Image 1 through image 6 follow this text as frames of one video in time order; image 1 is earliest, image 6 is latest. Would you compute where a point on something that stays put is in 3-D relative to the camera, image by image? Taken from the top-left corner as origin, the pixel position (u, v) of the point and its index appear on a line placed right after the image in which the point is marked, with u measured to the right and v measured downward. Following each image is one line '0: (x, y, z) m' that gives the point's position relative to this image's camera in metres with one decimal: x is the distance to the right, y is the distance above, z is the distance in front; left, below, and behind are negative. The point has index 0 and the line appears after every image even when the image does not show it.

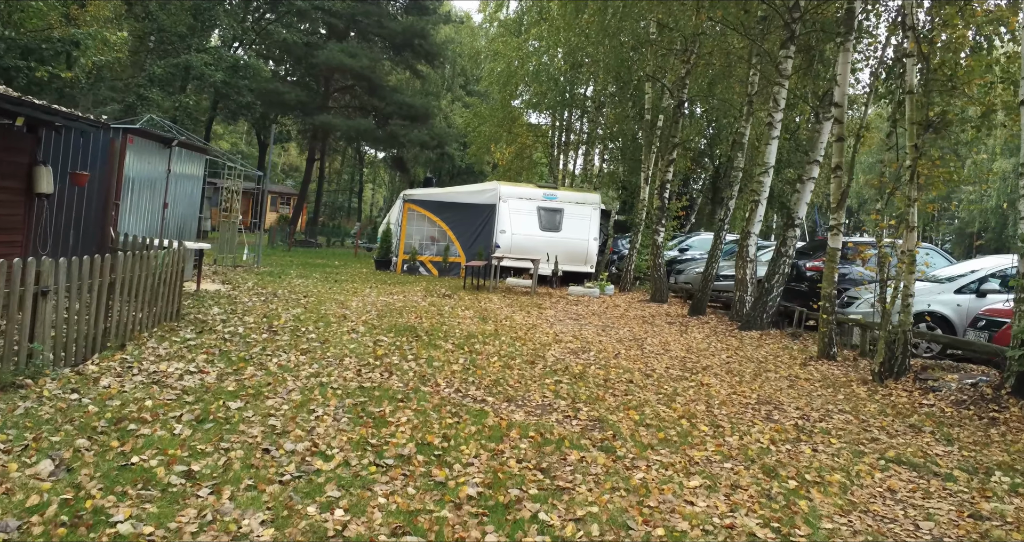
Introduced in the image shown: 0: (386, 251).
0: (-3.0, +0.5, +18.1) m
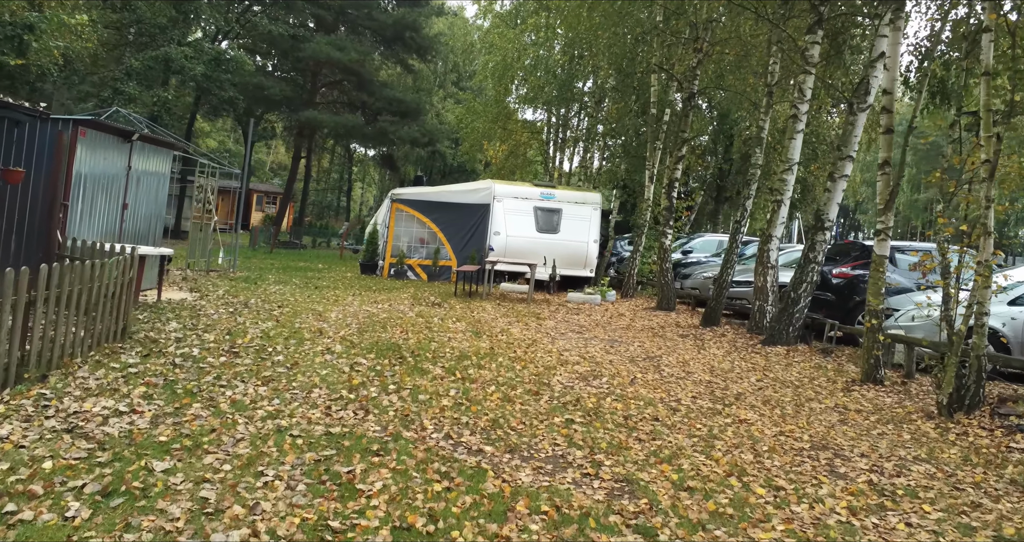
0: (-3.1, +0.4, +17.1) m
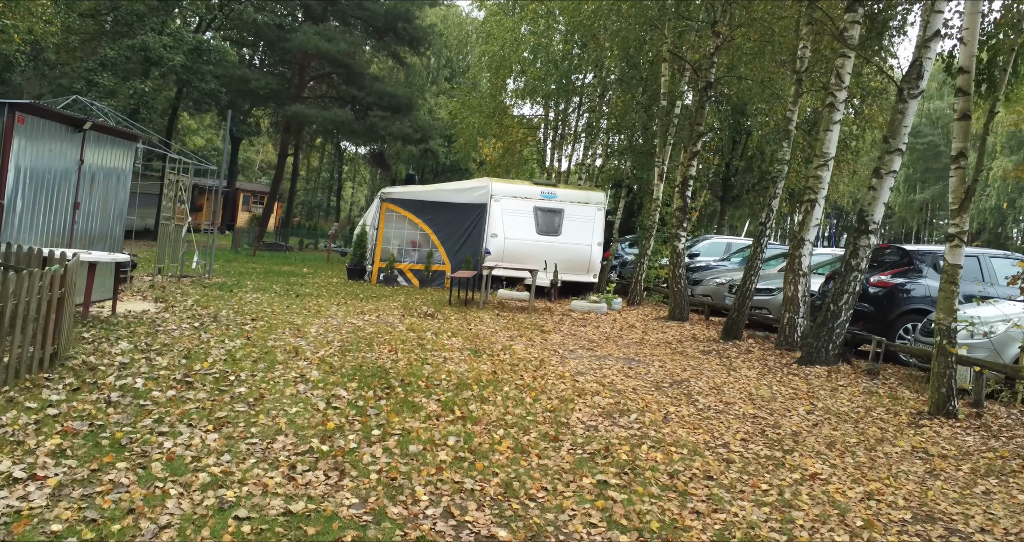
0: (-3.2, +0.3, +16.0) m
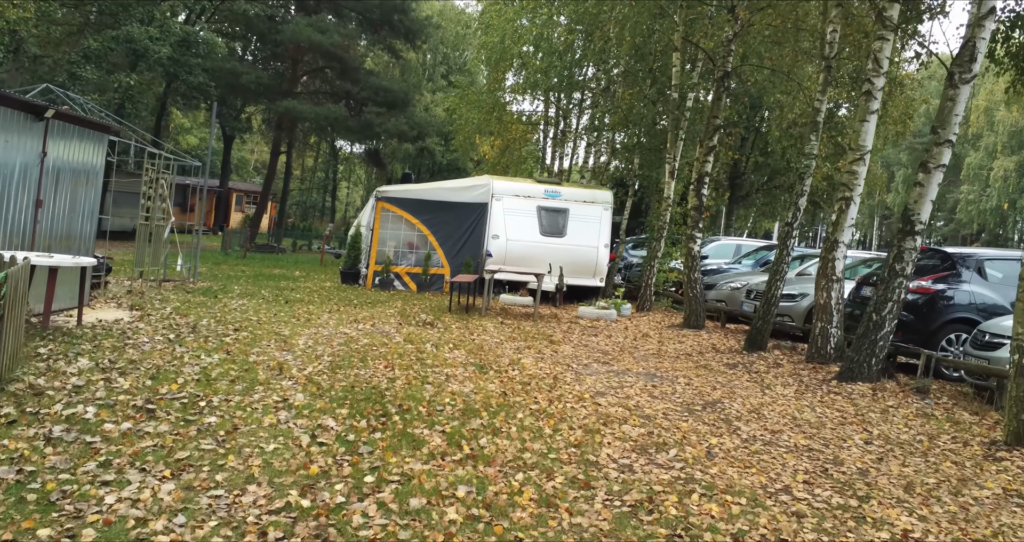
0: (-3.1, +0.2, +15.2) m
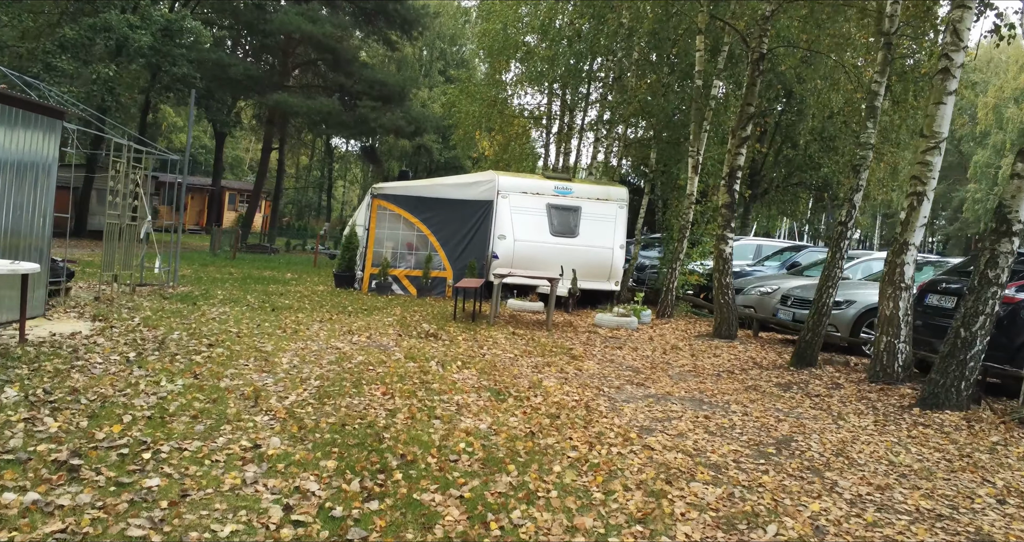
0: (-3.0, +0.2, +14.0) m
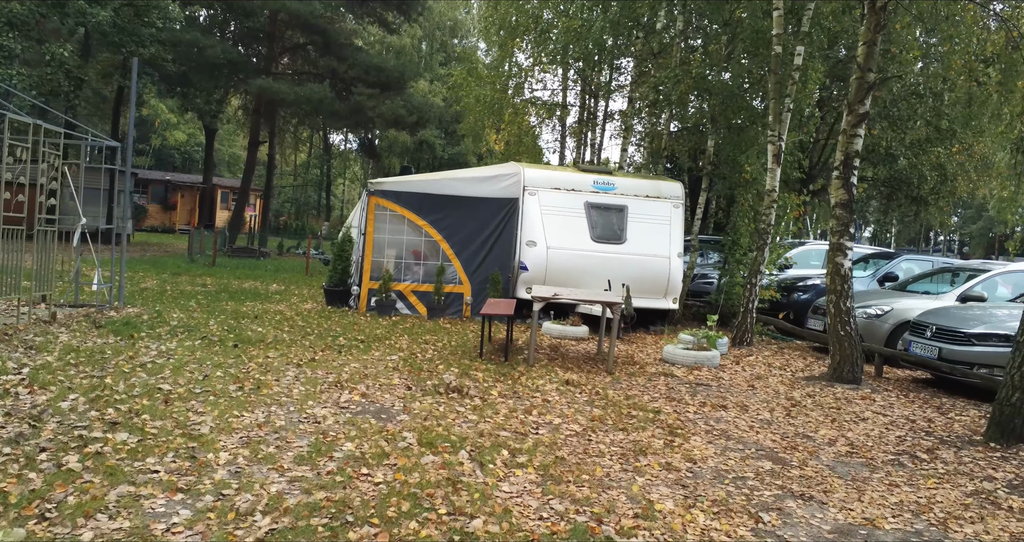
0: (-2.5, -0.1, +11.3) m
